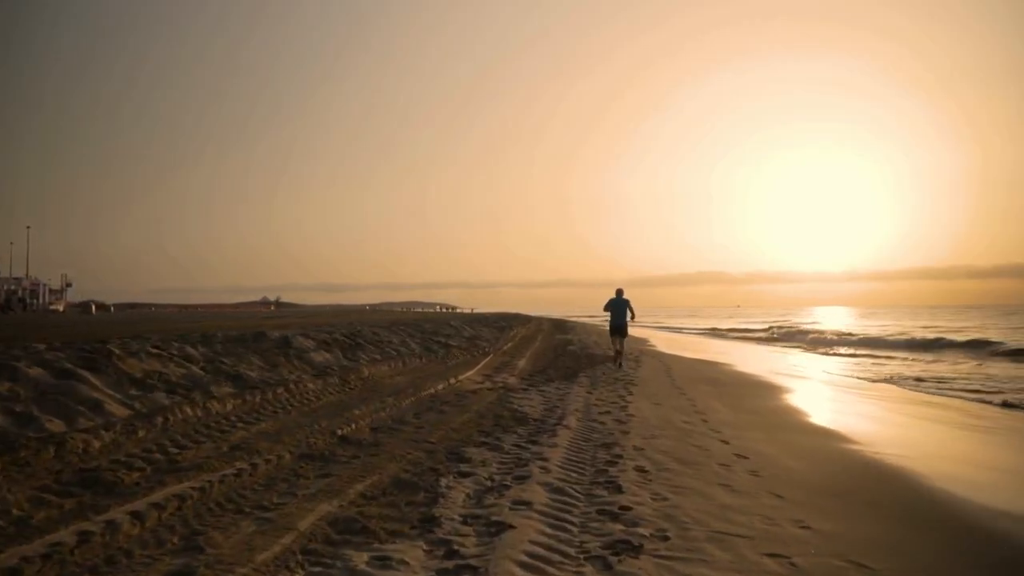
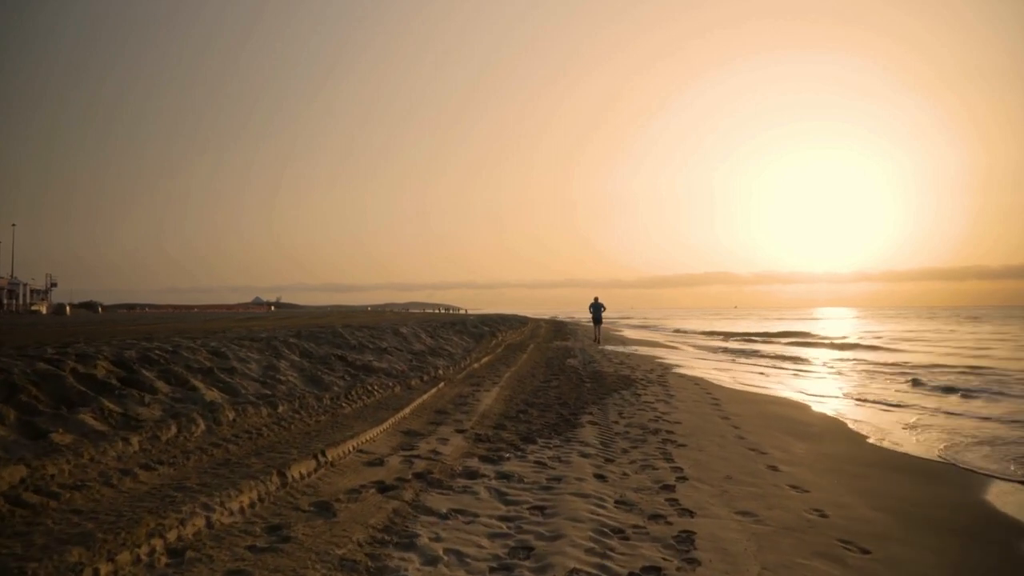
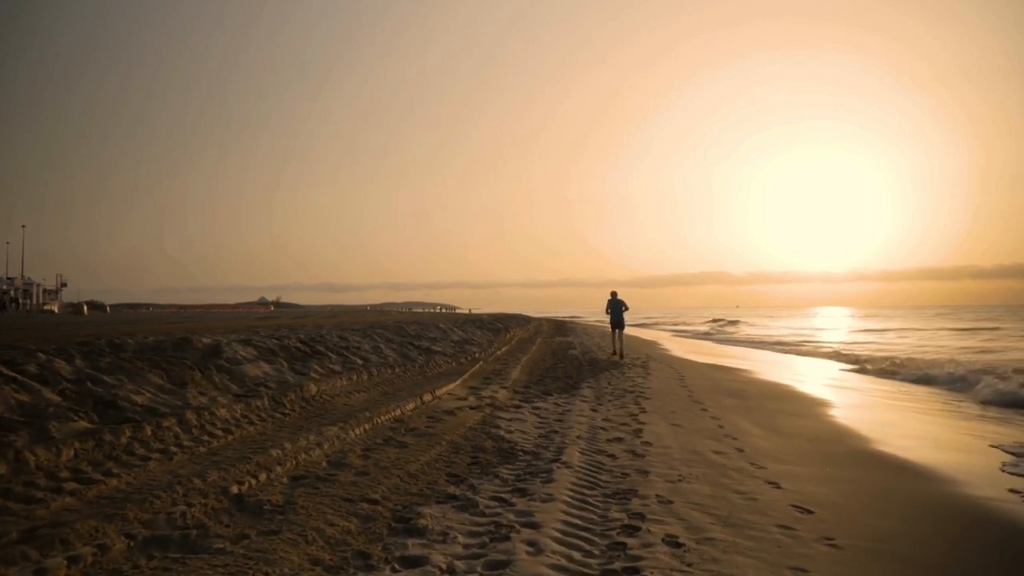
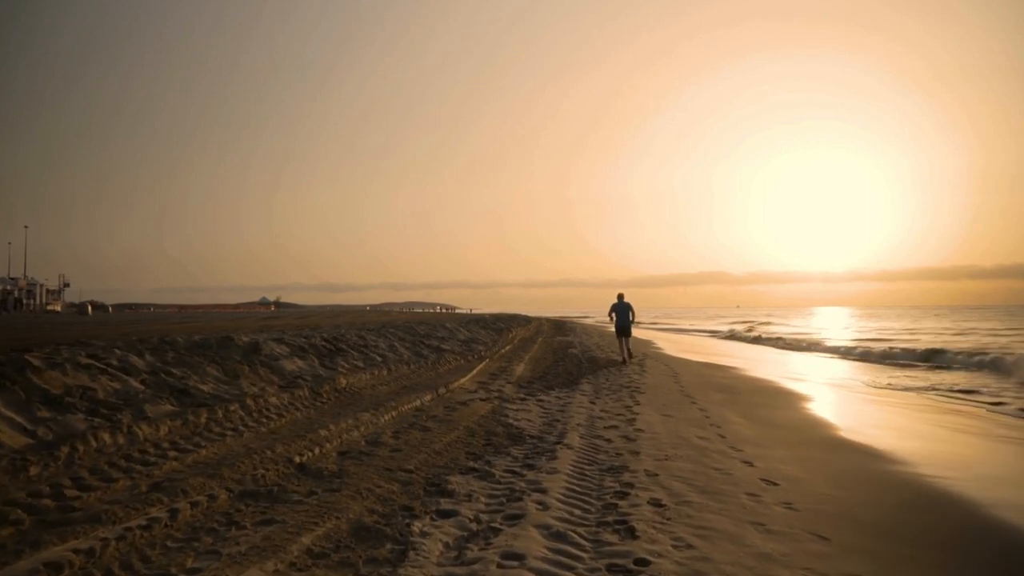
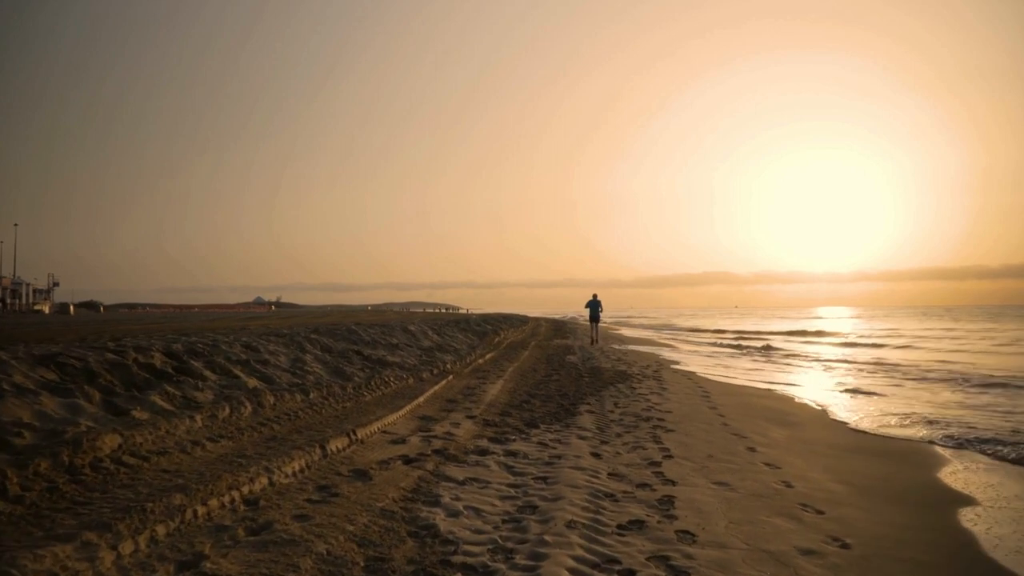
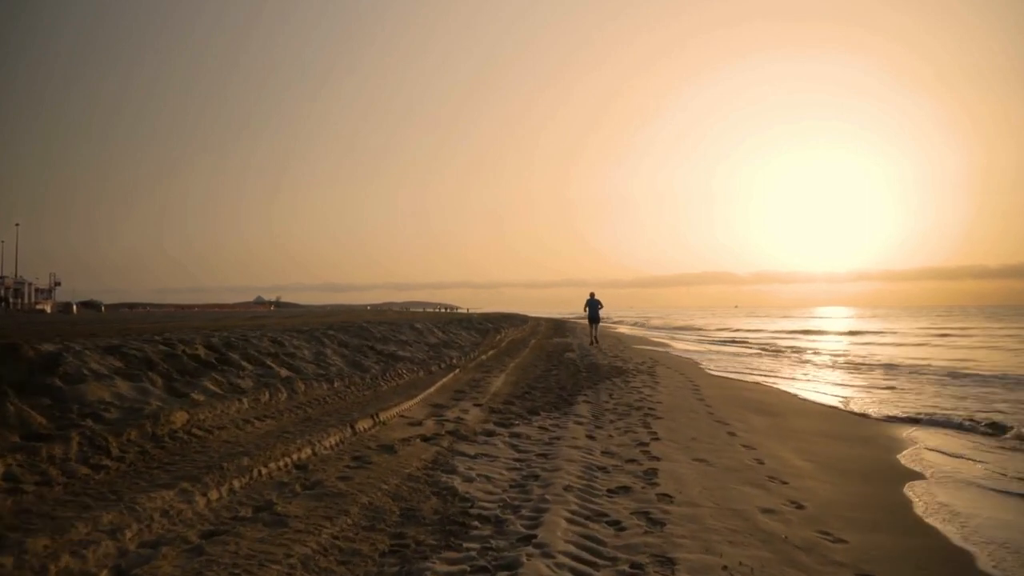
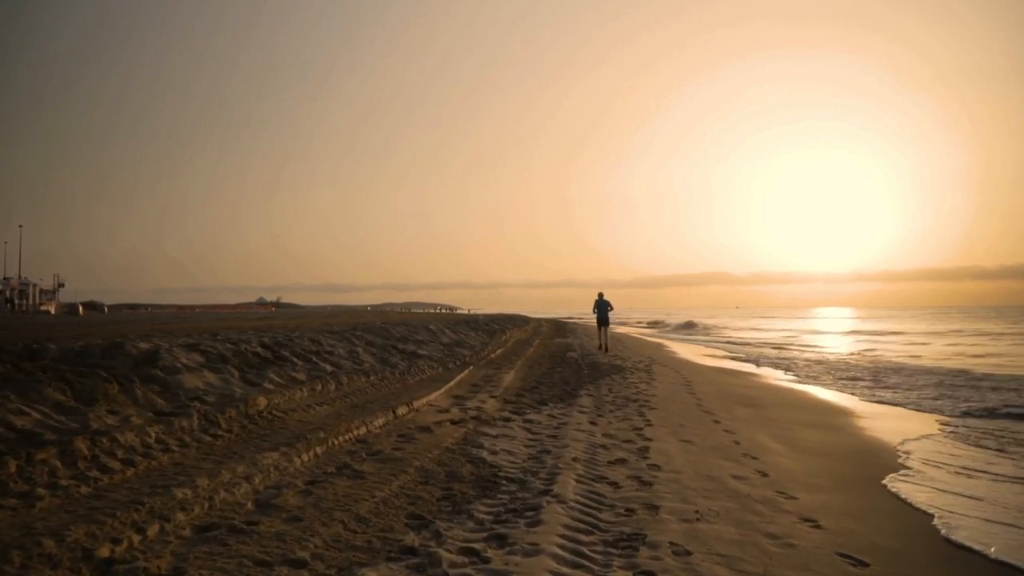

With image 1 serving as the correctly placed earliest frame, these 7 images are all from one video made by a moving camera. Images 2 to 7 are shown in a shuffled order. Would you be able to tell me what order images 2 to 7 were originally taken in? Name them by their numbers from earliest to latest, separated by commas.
4, 3, 7, 6, 5, 2
